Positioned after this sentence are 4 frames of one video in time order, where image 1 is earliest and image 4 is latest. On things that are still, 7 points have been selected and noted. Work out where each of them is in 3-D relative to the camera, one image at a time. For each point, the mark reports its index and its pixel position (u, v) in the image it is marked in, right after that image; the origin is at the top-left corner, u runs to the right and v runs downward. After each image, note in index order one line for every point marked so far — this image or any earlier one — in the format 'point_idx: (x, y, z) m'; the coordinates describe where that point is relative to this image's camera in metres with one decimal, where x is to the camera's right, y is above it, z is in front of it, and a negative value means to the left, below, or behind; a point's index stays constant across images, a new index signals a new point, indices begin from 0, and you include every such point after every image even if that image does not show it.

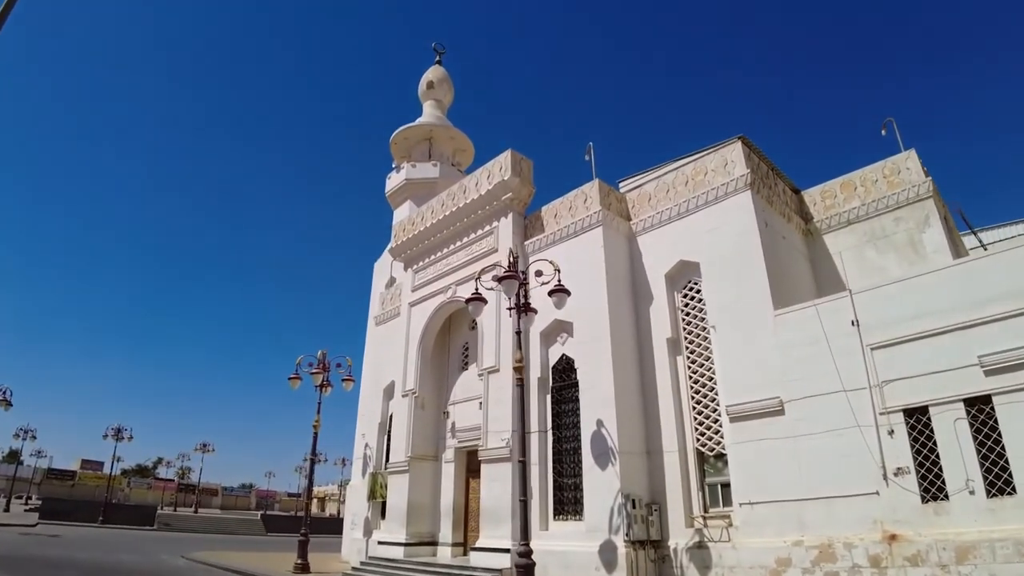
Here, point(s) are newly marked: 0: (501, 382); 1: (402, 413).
0: (-0.2, -1.7, +10.7) m
1: (-2.4, -2.7, +12.8) m
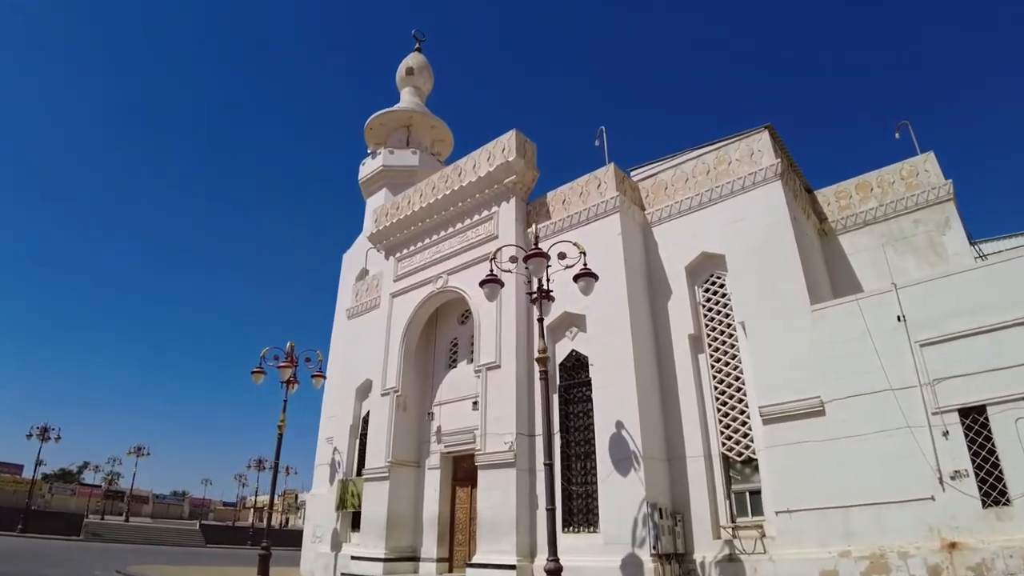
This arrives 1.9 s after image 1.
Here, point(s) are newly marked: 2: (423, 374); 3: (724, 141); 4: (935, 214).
0: (-0.2, -1.5, +9.8) m
1: (-2.6, -2.5, +11.6) m
2: (-1.8, -1.7, +12.0) m
3: (+3.7, +2.5, +10.2) m
4: (+7.0, +1.2, +9.8) m
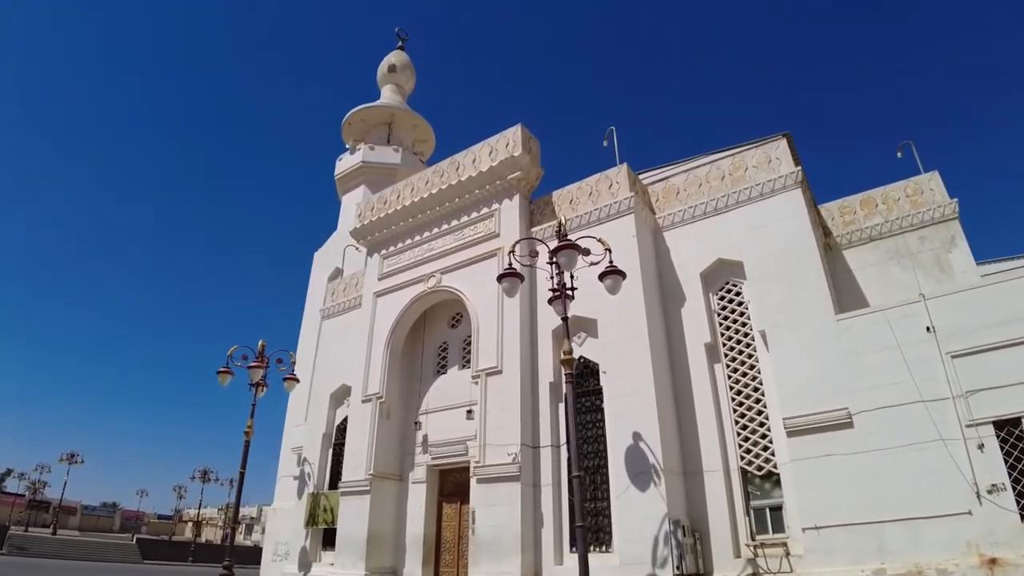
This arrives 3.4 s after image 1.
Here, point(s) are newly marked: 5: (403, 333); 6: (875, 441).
0: (-0.1, -1.5, +9.1) m
1: (-2.7, -2.4, +10.7) m
2: (-1.9, -1.7, +11.2) m
3: (+3.8, +2.3, +10.0) m
4: (+7.1, +0.9, +9.8) m
5: (-2.1, -0.8, +11.3) m
6: (+4.5, -1.9, +7.3) m
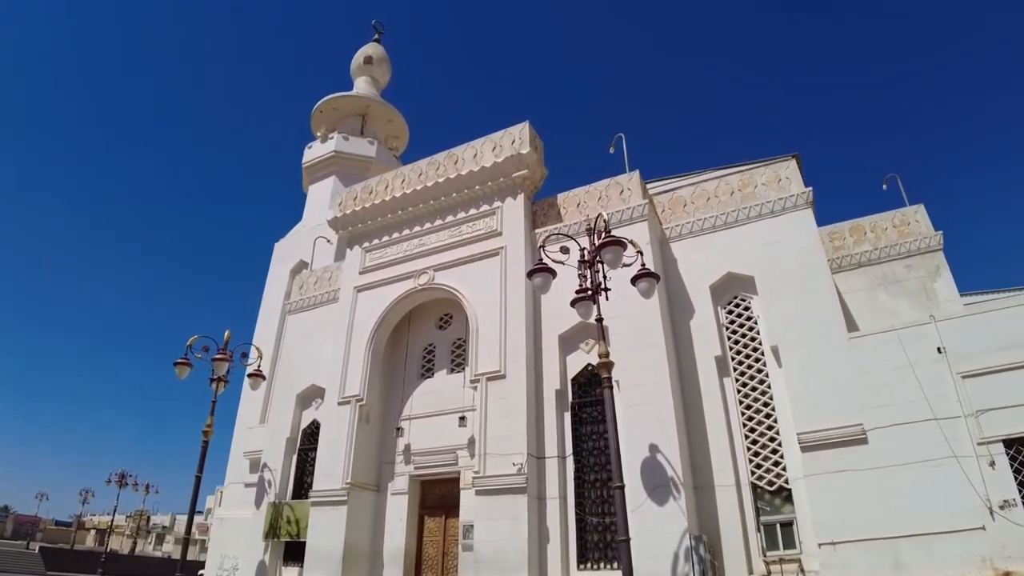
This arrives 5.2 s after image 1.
0: (-0.1, -1.5, +8.6) m
1: (-2.9, -2.3, +9.8) m
2: (-2.2, -1.7, +10.4) m
3: (+3.9, +2.1, +10.1) m
4: (+7.1, +0.4, +10.2) m
5: (-2.2, -0.8, +10.5) m
6: (+4.7, -2.1, +7.4) m
